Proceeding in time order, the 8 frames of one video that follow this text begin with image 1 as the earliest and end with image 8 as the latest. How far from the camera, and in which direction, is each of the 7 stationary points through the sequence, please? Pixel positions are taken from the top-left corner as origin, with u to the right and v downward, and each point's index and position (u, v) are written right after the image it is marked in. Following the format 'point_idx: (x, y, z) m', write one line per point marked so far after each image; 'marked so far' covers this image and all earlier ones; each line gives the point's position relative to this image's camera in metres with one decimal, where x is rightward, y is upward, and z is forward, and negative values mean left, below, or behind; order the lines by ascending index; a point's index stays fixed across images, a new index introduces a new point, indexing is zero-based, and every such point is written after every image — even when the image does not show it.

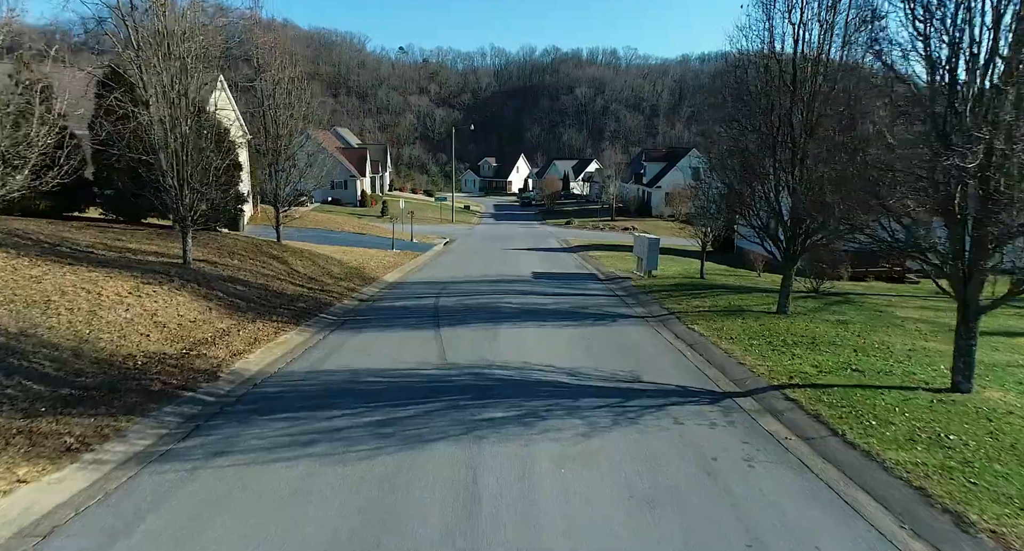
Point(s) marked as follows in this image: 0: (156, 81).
0: (-6.0, +3.2, +12.6) m
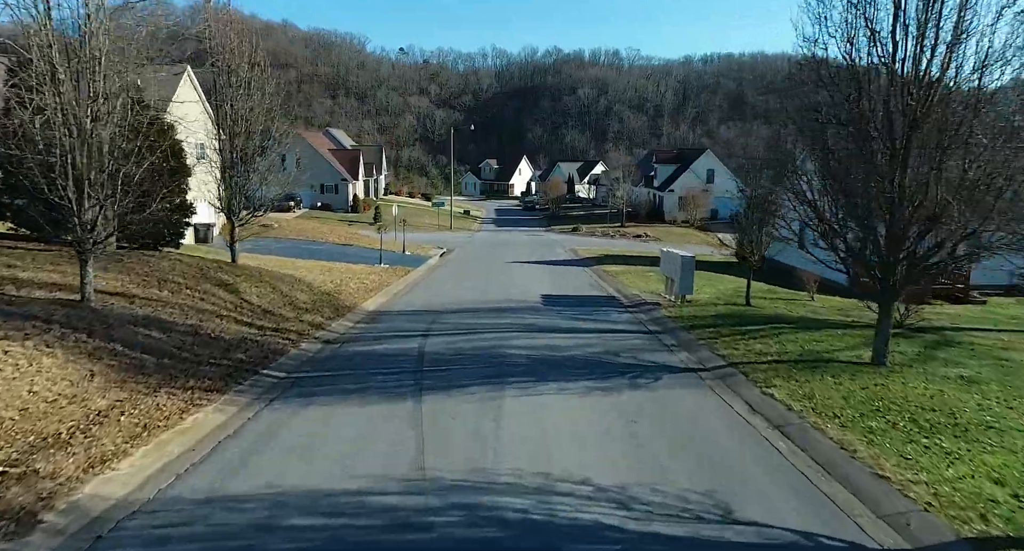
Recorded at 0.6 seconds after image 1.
0: (-6.0, +2.8, +9.7) m
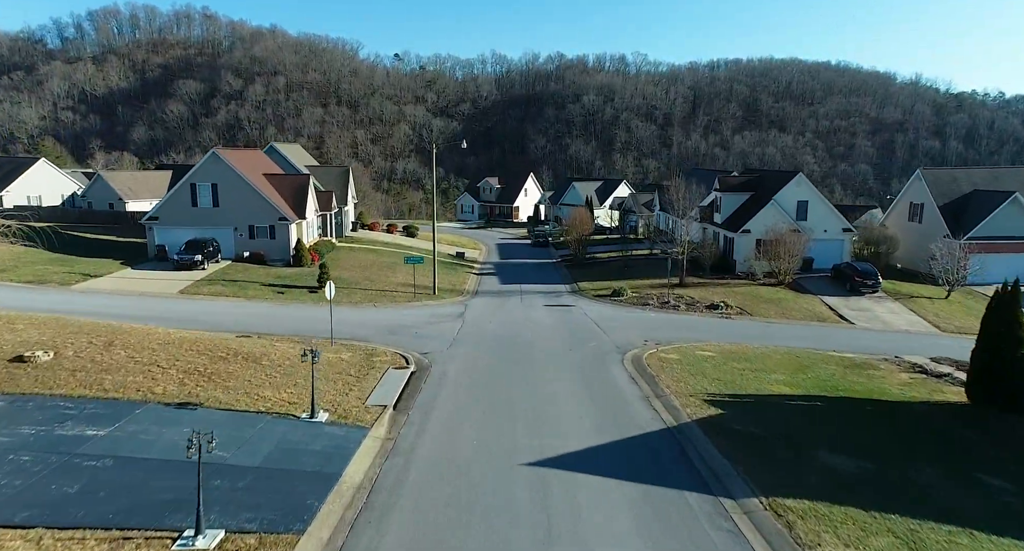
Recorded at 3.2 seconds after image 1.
0: (-5.5, -0.5, -5.7) m
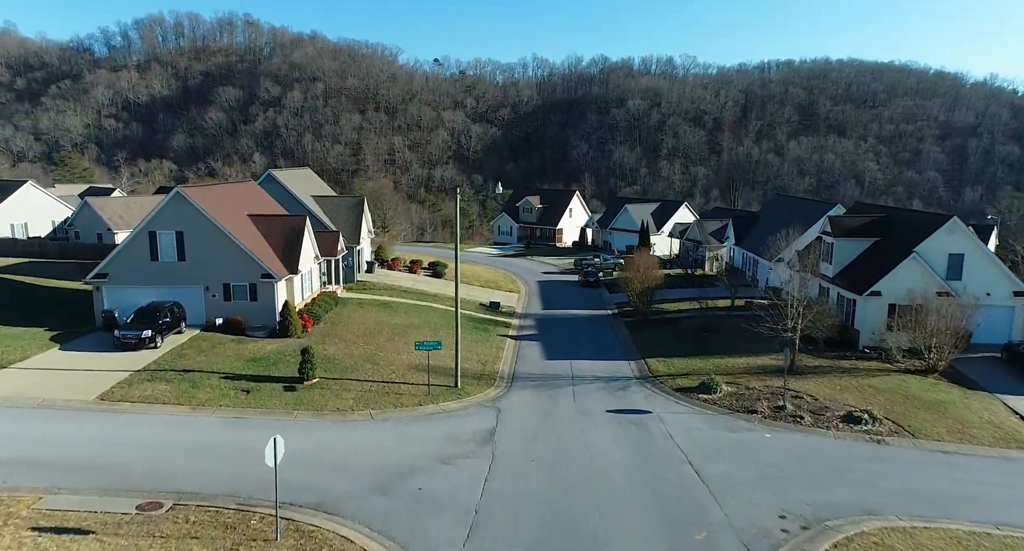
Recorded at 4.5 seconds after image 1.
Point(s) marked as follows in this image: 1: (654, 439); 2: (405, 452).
0: (-5.9, -3.1, -14.3) m
1: (+3.8, -4.3, +19.8) m
2: (-2.6, -4.4, +18.8) m
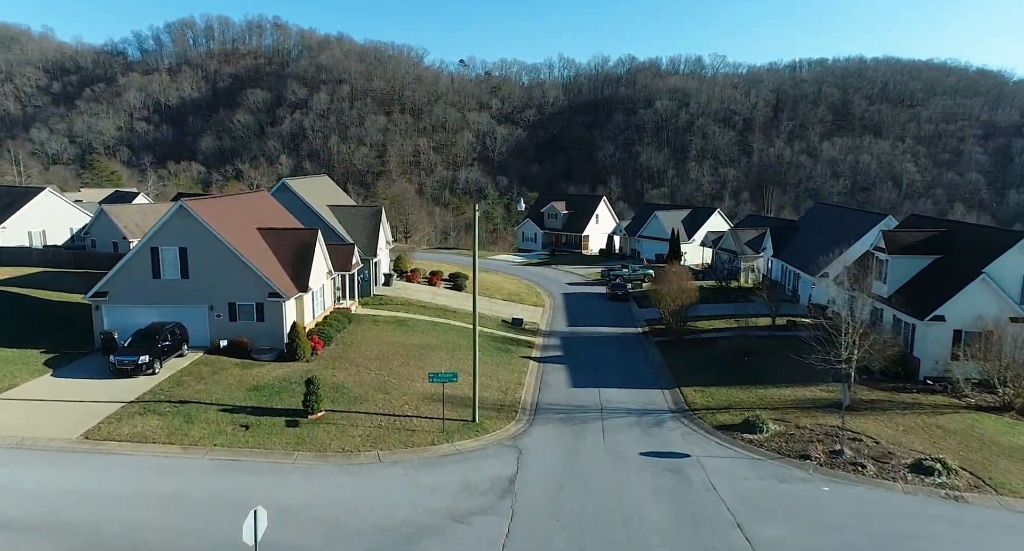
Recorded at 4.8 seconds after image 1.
0: (-6.5, -3.8, -16.3) m
1: (+4.3, -5.0, +17.4) m
2: (-2.1, -5.1, +16.7) m
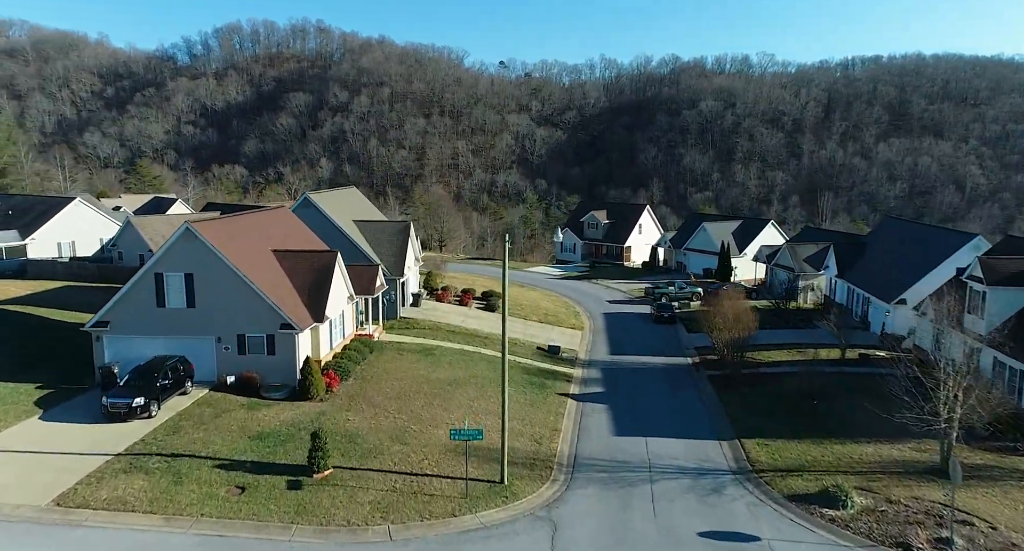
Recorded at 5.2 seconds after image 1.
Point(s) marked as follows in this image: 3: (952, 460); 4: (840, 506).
0: (-7.6, -4.7, -19.0) m
1: (+5.0, -6.1, +14.1) m
2: (-1.5, -6.1, +13.7) m
3: (+11.2, -4.7, +19.5) m
4: (+7.7, -5.4, +17.8) m
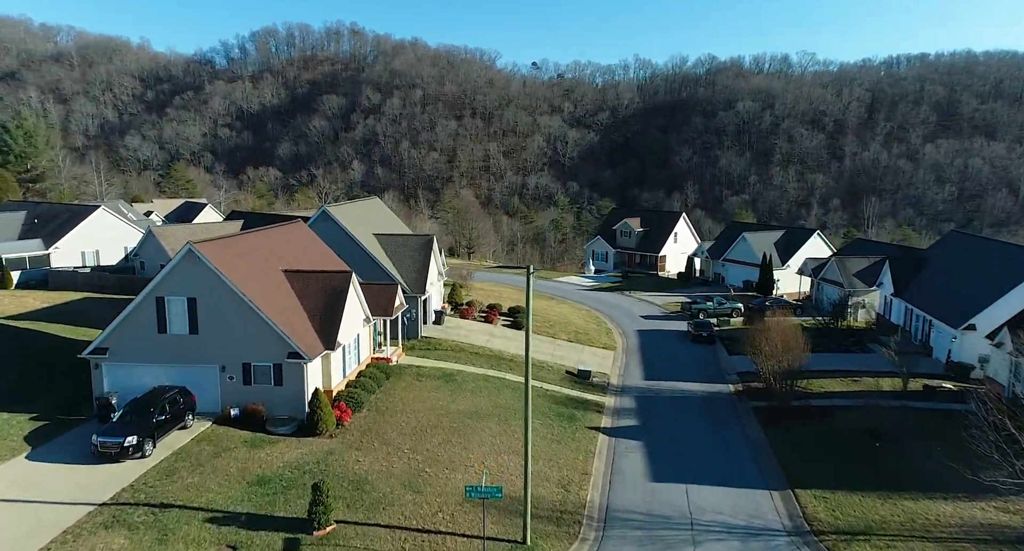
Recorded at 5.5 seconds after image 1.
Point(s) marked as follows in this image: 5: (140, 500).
0: (-8.7, -5.5, -20.8) m
1: (+5.3, -6.9, +11.7) m
2: (-1.2, -6.9, +11.5) m
3: (+11.8, -5.6, +16.7) m
4: (+8.1, -6.2, +15.2) m
5: (-9.0, -5.5, +18.4) m
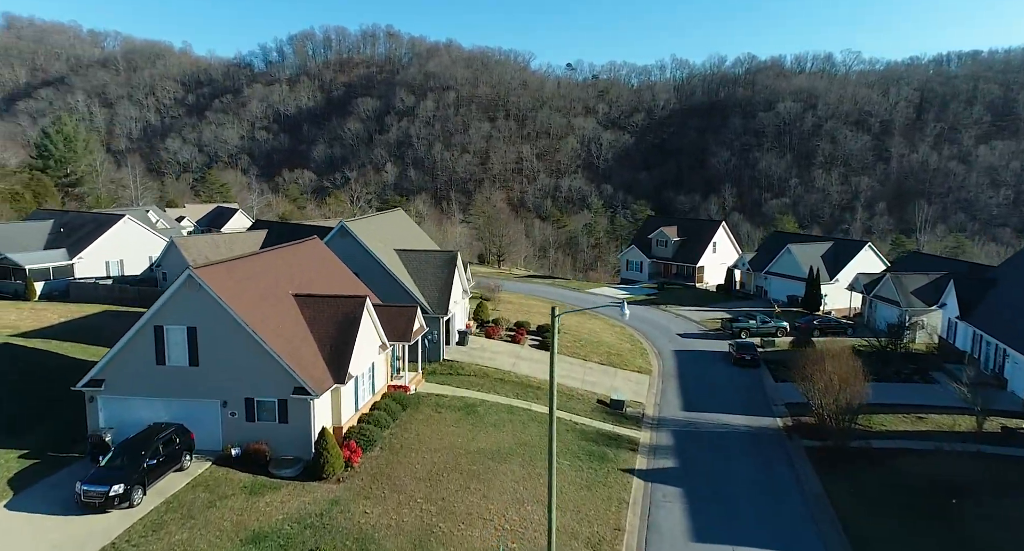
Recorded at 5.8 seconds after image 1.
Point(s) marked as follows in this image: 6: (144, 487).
0: (-10.0, -6.3, -22.7) m
1: (+5.4, -7.7, +9.2) m
2: (-1.1, -7.7, +9.3) m
3: (+12.2, -6.4, +13.9) m
4: (+8.5, -7.1, +12.6) m
5: (-8.6, -6.3, +16.5) m
6: (-9.5, -5.4, +19.5) m
